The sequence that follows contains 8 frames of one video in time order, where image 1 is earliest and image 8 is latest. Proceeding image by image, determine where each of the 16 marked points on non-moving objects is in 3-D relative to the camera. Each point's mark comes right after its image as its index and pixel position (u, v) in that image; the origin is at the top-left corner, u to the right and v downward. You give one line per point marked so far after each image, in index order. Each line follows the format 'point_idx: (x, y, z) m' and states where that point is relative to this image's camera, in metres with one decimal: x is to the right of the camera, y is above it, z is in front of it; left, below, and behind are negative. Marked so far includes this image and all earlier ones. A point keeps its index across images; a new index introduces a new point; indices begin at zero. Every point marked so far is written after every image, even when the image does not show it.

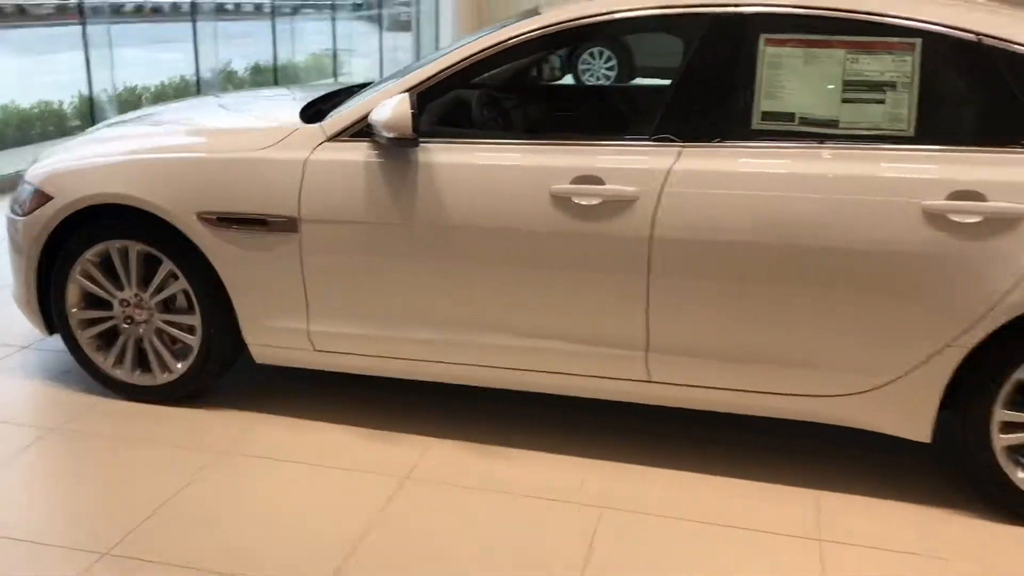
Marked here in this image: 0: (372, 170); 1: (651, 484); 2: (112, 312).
0: (-0.4, +0.3, +2.6) m
1: (+0.4, -0.5, +2.5) m
2: (-1.2, -0.1, +2.9) m
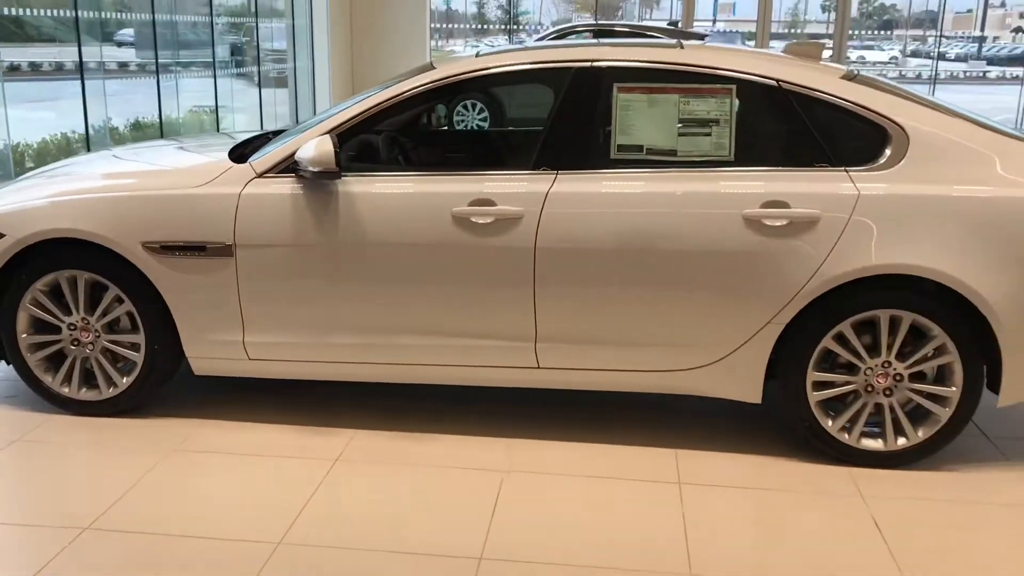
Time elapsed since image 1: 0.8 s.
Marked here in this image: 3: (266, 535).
0: (-0.7, +0.3, +3.0) m
1: (+0.1, -0.5, +3.0) m
2: (-1.5, -0.2, +3.2) m
3: (-0.6, -0.7, +2.6) m
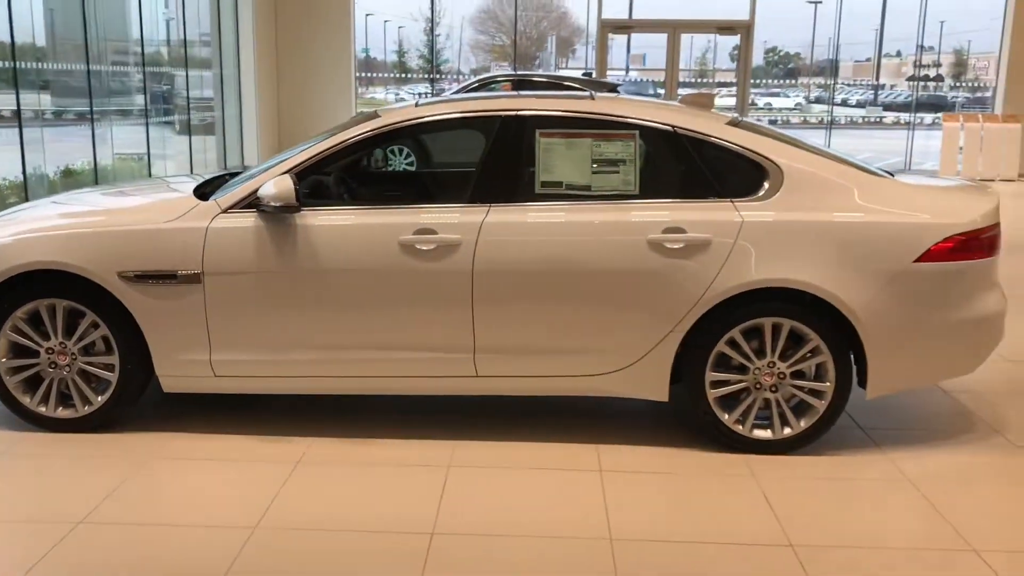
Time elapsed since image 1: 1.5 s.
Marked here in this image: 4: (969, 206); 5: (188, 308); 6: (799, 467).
0: (-0.9, +0.2, +3.4) m
1: (-0.1, -0.6, +3.5) m
2: (-1.7, -0.3, +3.6) m
3: (-0.8, -0.7, +2.9) m
4: (+1.6, +0.3, +3.5) m
5: (-1.2, -0.1, +3.5) m
6: (+1.0, -0.6, +3.4) m
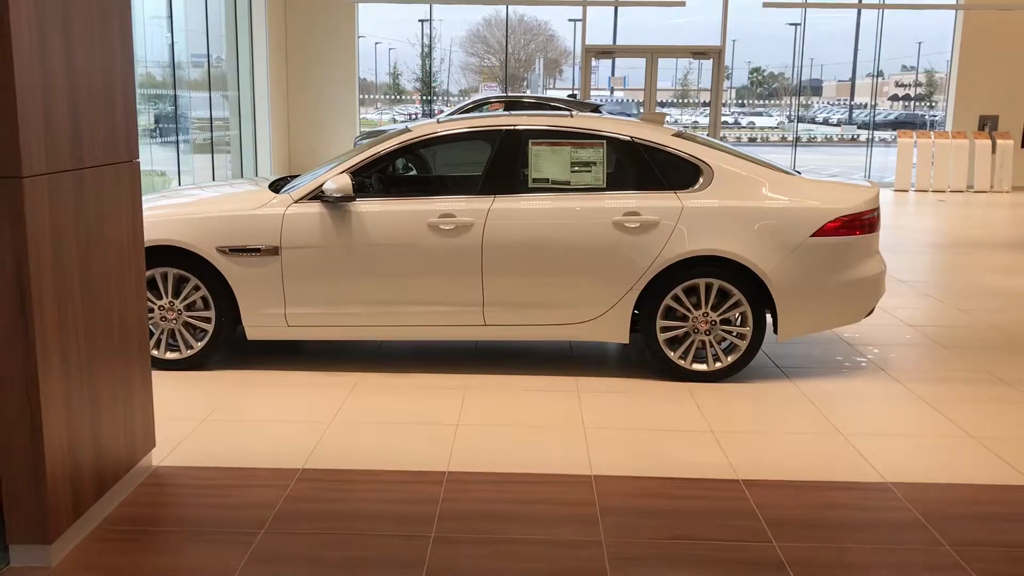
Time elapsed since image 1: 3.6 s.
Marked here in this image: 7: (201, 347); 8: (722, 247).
0: (-0.9, +0.3, +4.6) m
1: (-0.1, -0.4, +4.6) m
2: (-1.7, -0.1, +4.7) m
3: (-0.8, -0.6, +4.1) m
4: (+1.6, +0.4, +4.6) m
5: (-1.2, +0.1, +4.6) m
6: (+1.0, -0.5, +4.6) m
7: (-1.5, -0.3, +4.7) m
8: (+1.0, +0.2, +4.5) m
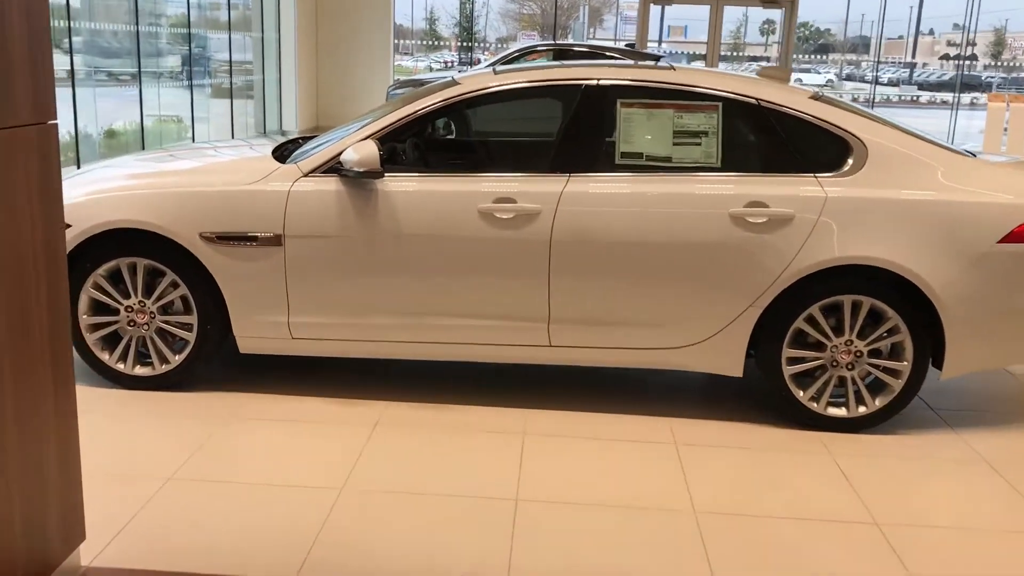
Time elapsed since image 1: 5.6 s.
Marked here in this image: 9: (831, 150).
0: (-0.6, +0.3, +3.5) m
1: (+0.2, -0.5, +3.5) m
2: (-1.5, -0.1, +3.6) m
3: (-0.6, -0.6, +3.0) m
4: (+1.9, +0.3, +3.4) m
5: (-0.9, +0.1, +3.5) m
6: (+1.3, -0.6, +3.4) m
7: (-1.2, -0.3, +3.6) m
8: (+1.2, +0.1, +3.3) m
9: (+1.1, +0.5, +3.4) m
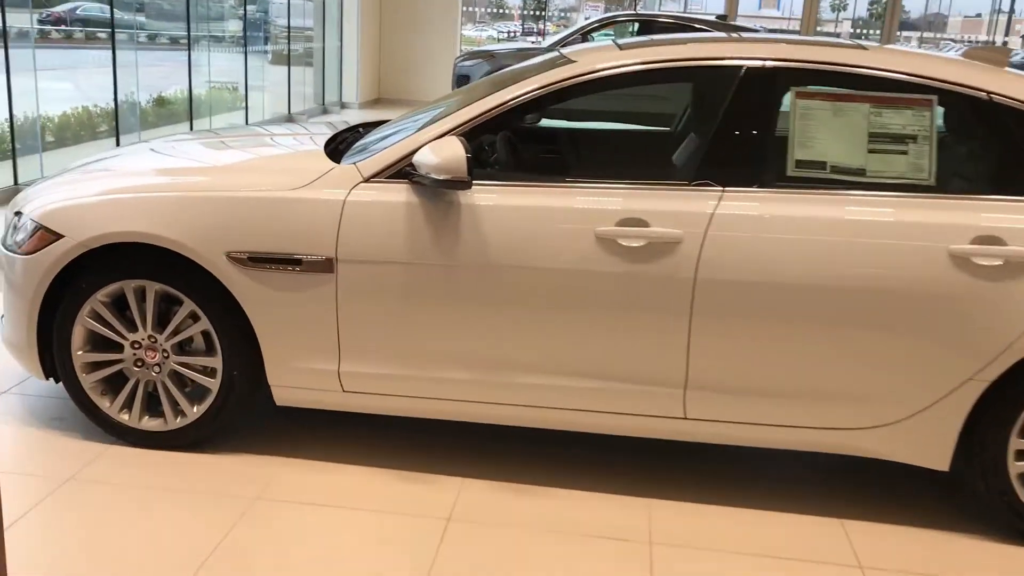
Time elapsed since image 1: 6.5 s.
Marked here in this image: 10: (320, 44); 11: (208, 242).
0: (-0.3, +0.2, +2.6) m
1: (+0.5, -0.6, +2.6) m
2: (-1.1, -0.2, +2.8) m
3: (-0.3, -0.7, +2.1) m
4: (+2.3, +0.1, +2.4) m
5: (-0.5, 0.0, +2.7) m
6: (+1.6, -0.7, +2.5) m
7: (-0.9, -0.4, +2.8) m
8: (+1.6, -0.1, +2.3) m
9: (+1.5, +0.3, +2.5) m
10: (-2.5, +3.1, +12.5) m
11: (-0.8, +0.1, +2.6) m
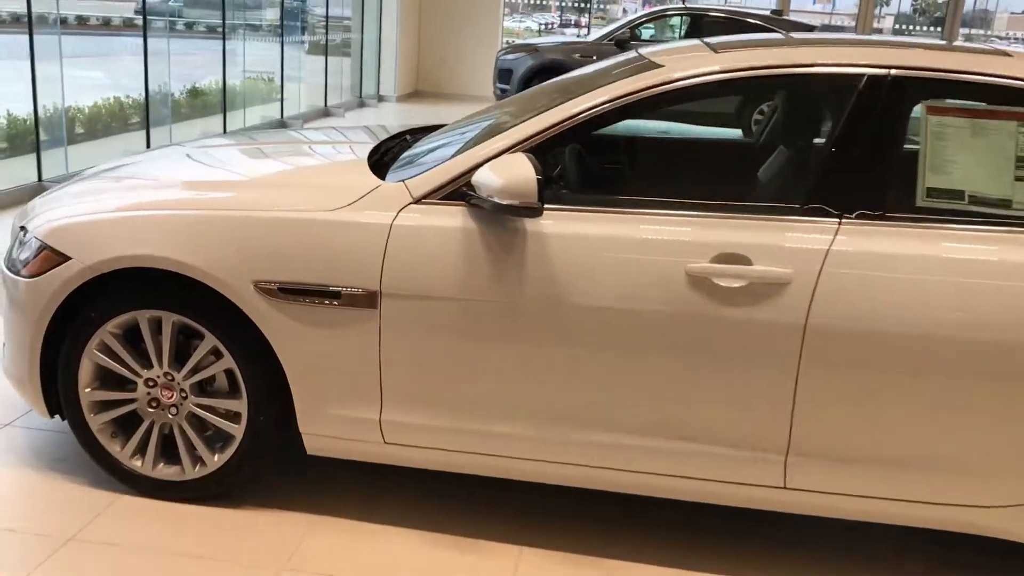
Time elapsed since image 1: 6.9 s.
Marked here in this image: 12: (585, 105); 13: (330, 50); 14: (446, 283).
0: (-0.1, +0.1, +2.2) m
1: (+0.6, -0.7, +2.2) m
2: (-0.9, -0.3, +2.4) m
3: (-0.1, -0.8, +1.8) m
4: (+2.4, 0.0, +2.0) m
5: (-0.4, -0.1, +2.3) m
6: (+1.7, -0.9, +2.1) m
7: (-0.7, -0.4, +2.5) m
8: (+1.7, -0.2, +1.9) m
9: (+1.6, +0.2, +2.0) m
10: (-1.9, +3.2, +12.2) m
11: (-0.7, 0.0, +2.3) m
12: (+0.2, +0.4, +2.3) m
13: (-2.1, +2.8, +11.3) m
14: (-0.2, 0.0, +2.2) m
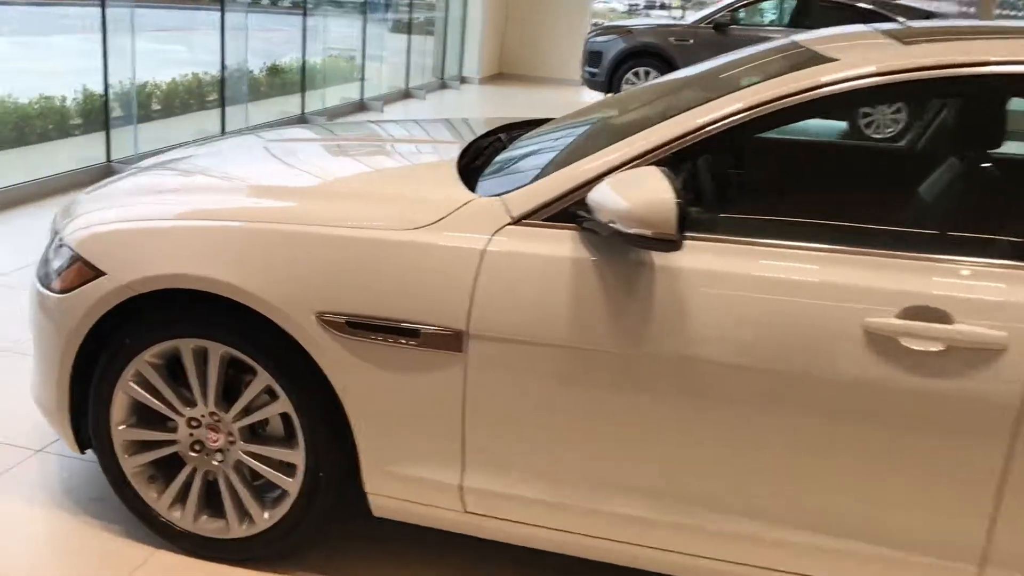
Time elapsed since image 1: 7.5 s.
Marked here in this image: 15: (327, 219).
0: (+0.1, 0.0, +1.8) m
1: (+0.8, -0.8, +1.7) m
2: (-0.7, -0.3, +2.1) m
3: (0.0, -0.9, +1.3) m
4: (+2.6, -0.2, +1.3) m
5: (-0.1, -0.2, +1.9) m
6: (+1.9, -1.0, +1.5) m
7: (-0.5, -0.5, +2.1) m
8: (+1.9, -0.4, +1.3) m
9: (+1.8, 0.0, +1.5) m
10: (-0.8, +3.3, +11.8) m
11: (-0.4, 0.0, +1.9) m
12: (+0.4, +0.3, +1.8) m
13: (-1.1, +2.9, +10.9) m
14: (+0.1, -0.1, +1.8) m
15: (-0.4, +0.1, +1.9) m
